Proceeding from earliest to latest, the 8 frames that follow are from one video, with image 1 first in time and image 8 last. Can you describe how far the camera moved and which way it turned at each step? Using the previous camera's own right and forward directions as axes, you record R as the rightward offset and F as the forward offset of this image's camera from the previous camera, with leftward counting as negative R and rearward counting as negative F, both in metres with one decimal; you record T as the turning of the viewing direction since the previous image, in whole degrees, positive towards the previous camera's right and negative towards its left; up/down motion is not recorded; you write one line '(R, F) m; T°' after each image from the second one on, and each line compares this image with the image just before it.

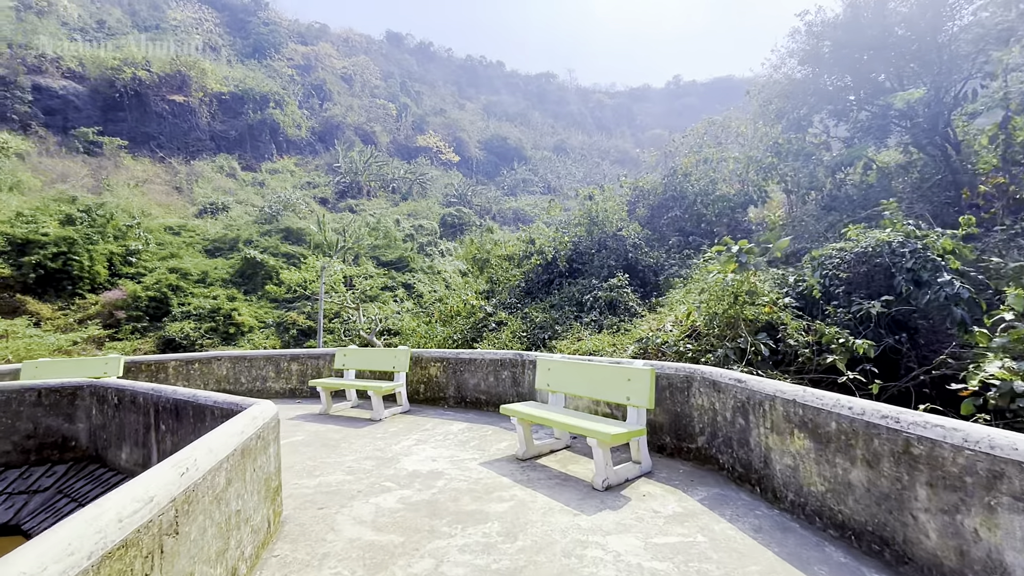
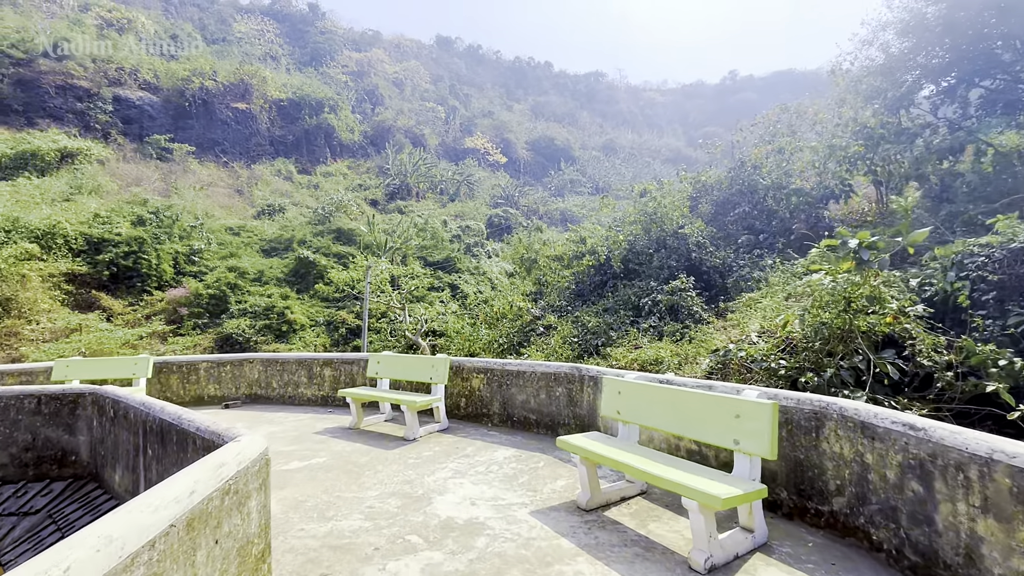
(-0.1, +0.6) m; -5°
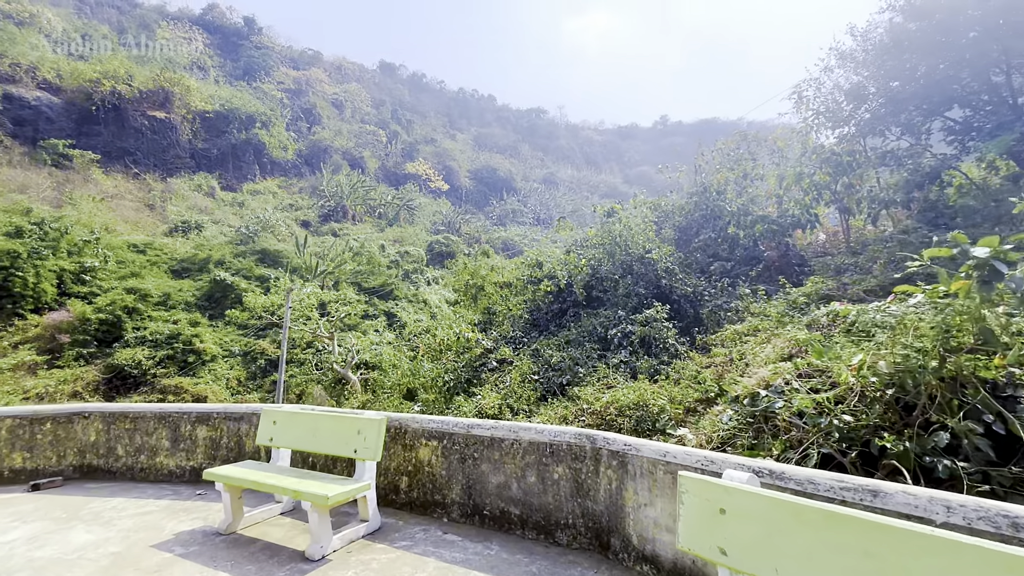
(-0.2, +1.3) m; +7°
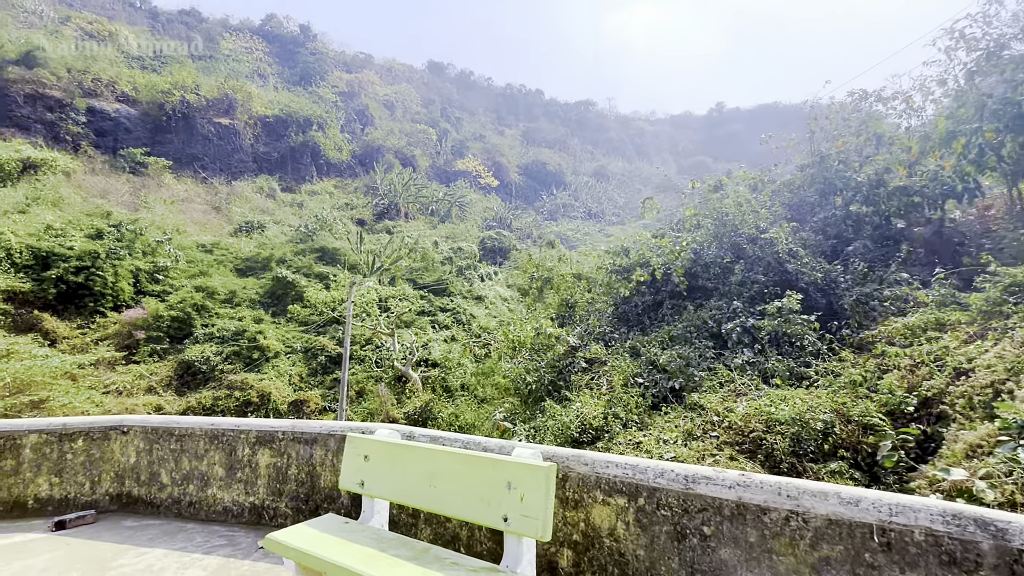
(-0.6, +1.0) m; -6°
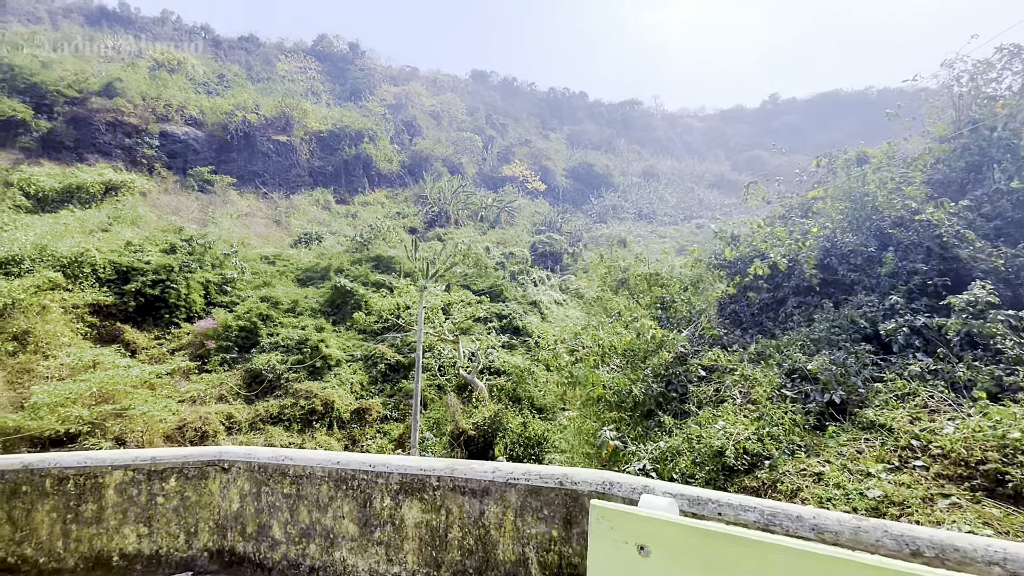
(-0.7, +0.7) m; -5°
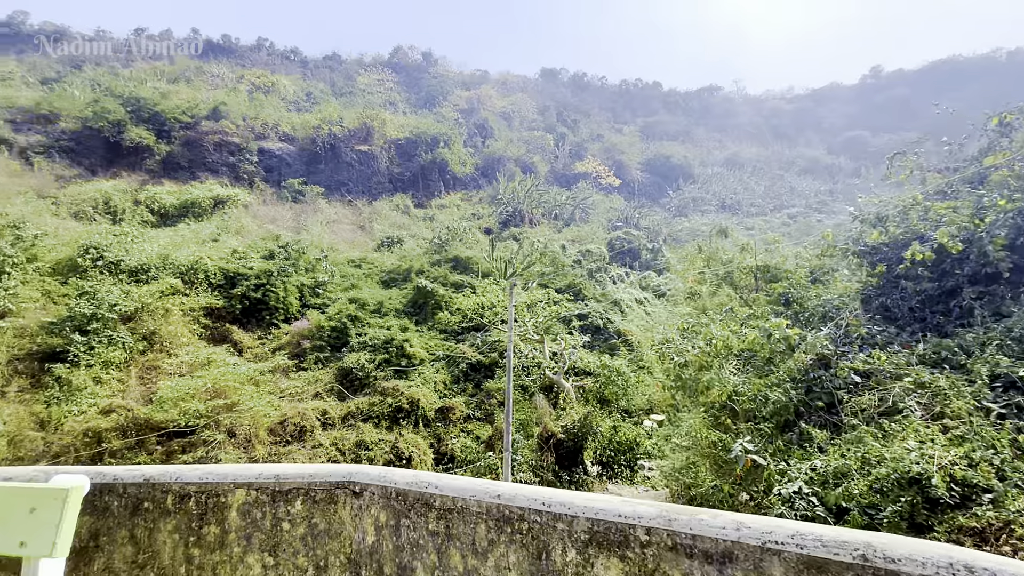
(-0.4, +0.5) m; -9°
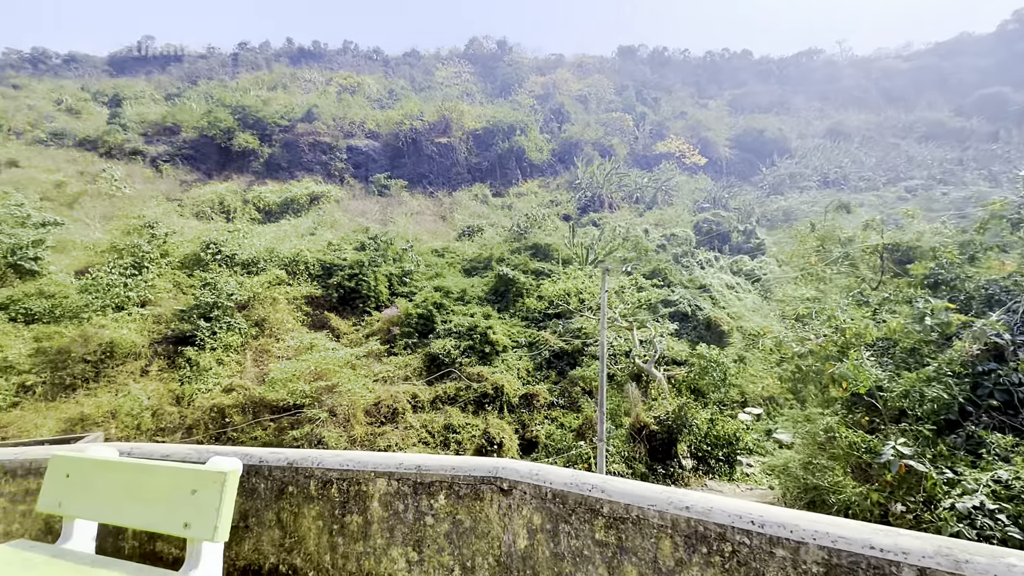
(-0.3, +0.2) m; -9°
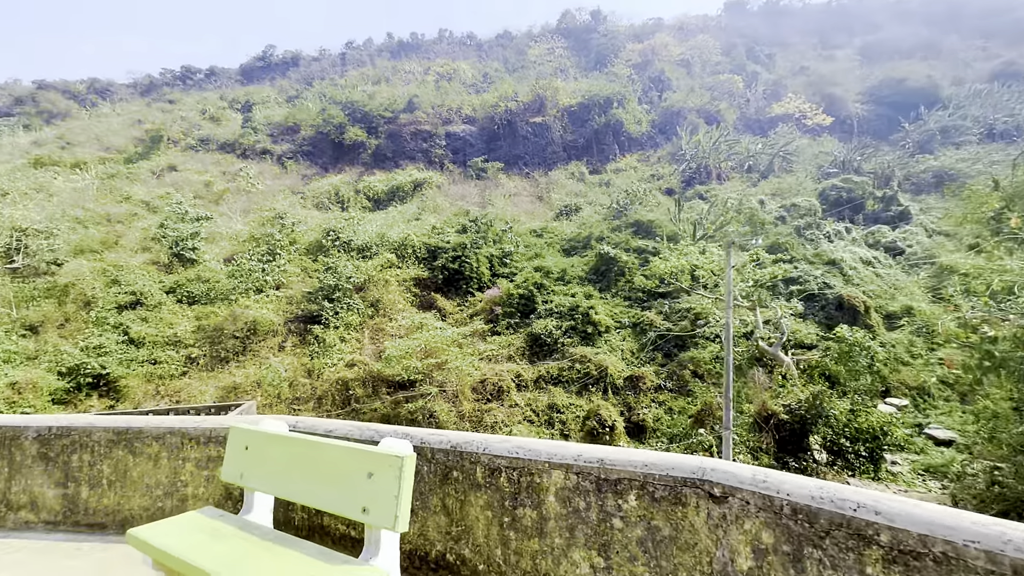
(-0.3, +0.2) m; -11°
